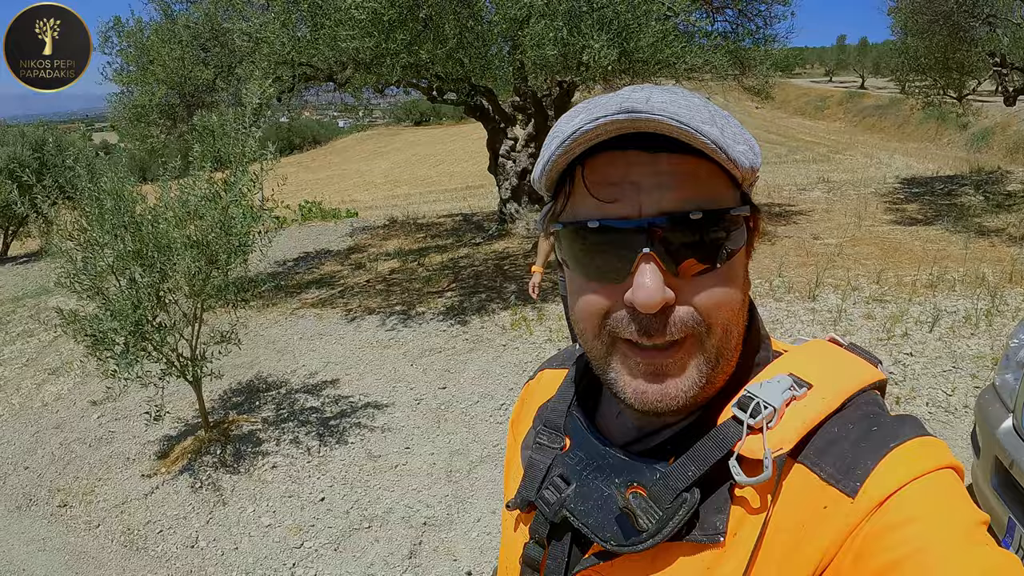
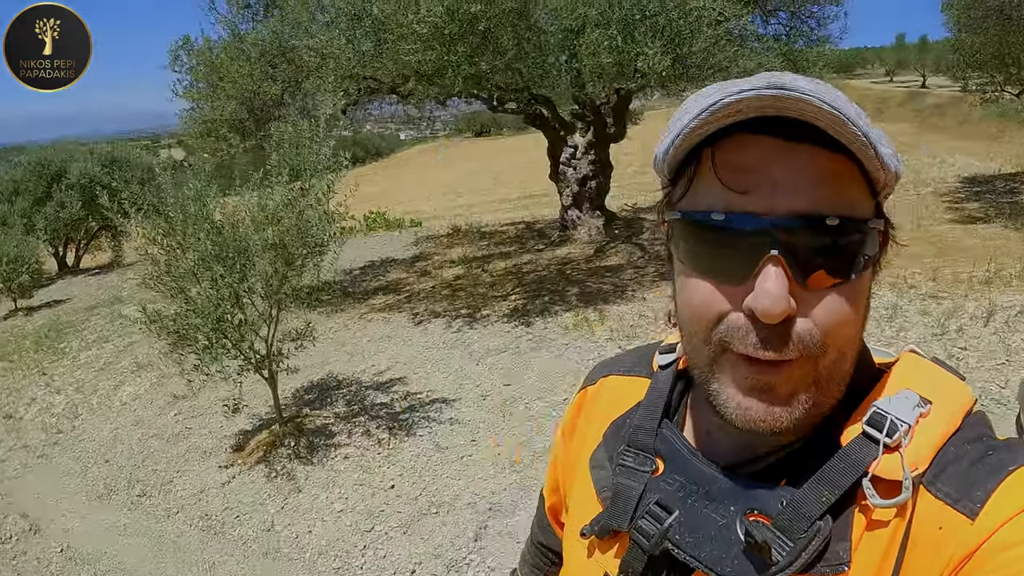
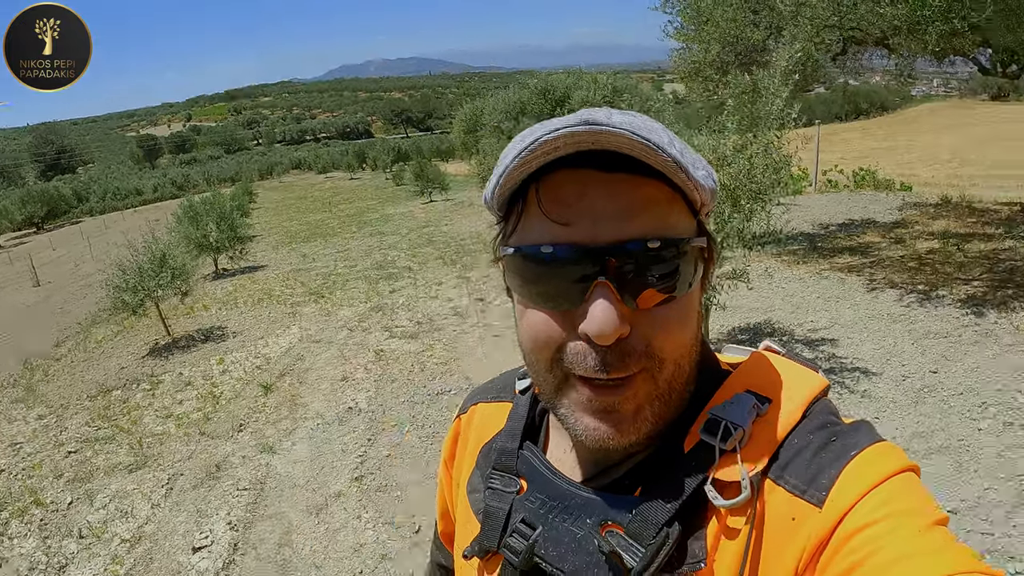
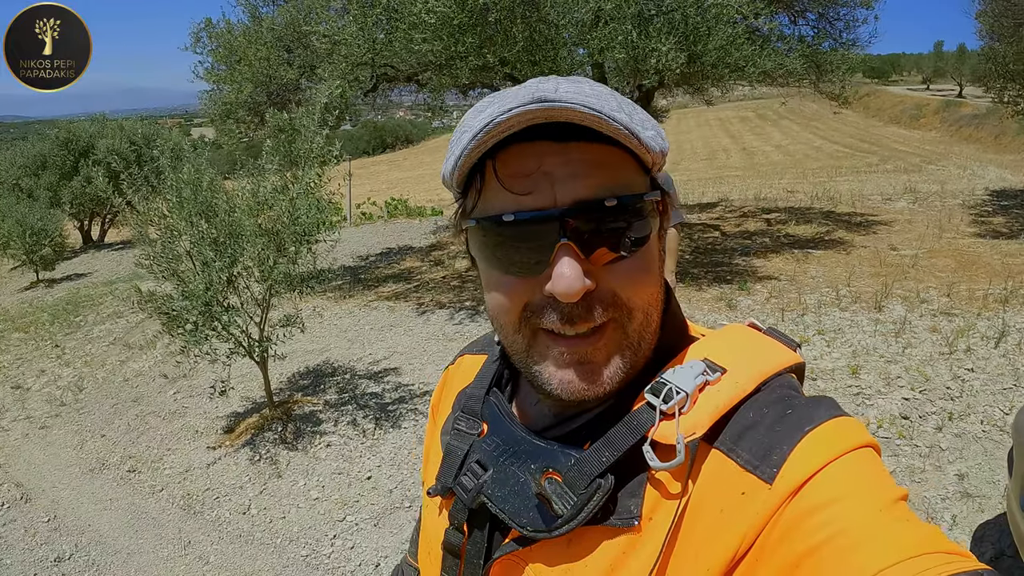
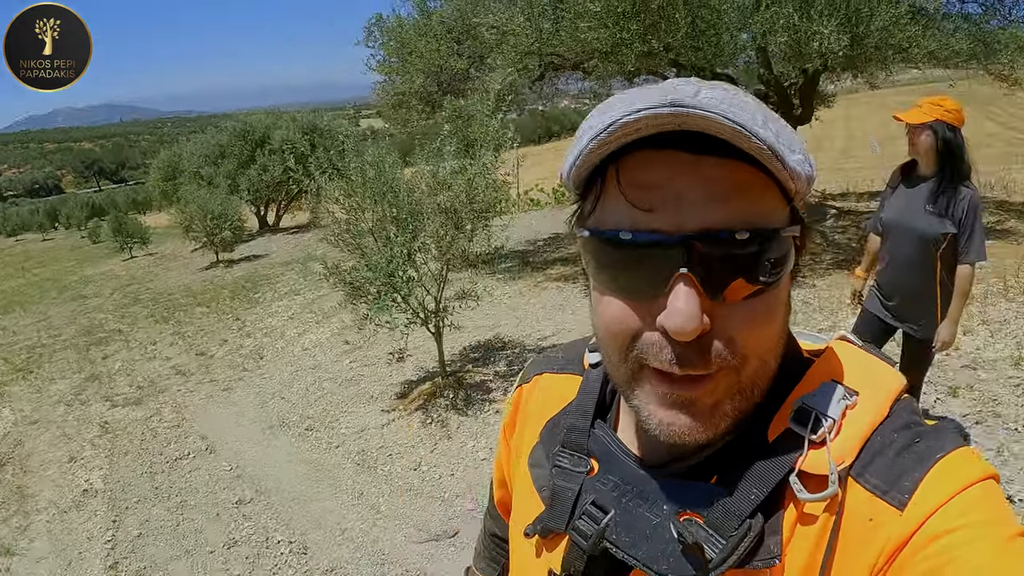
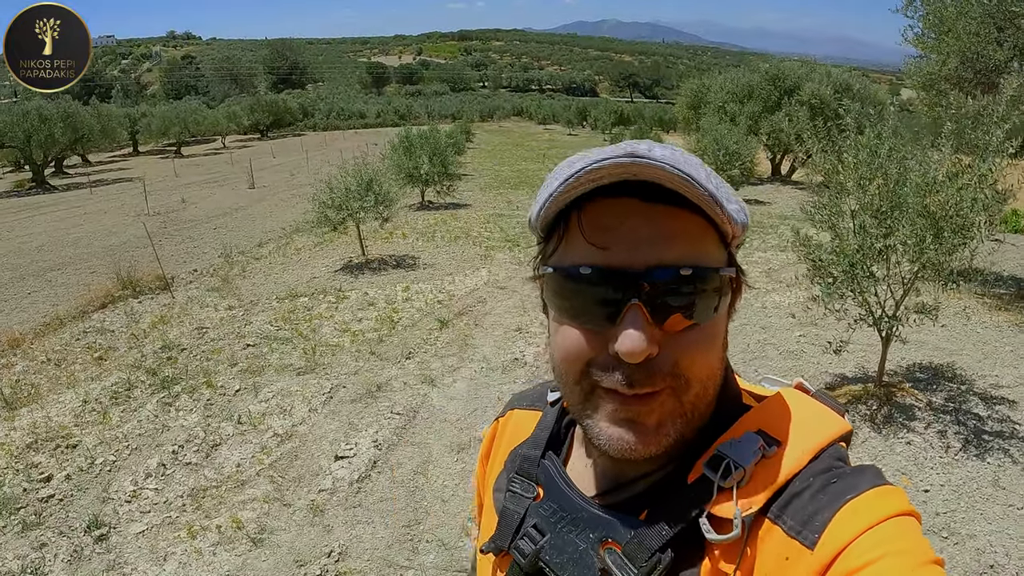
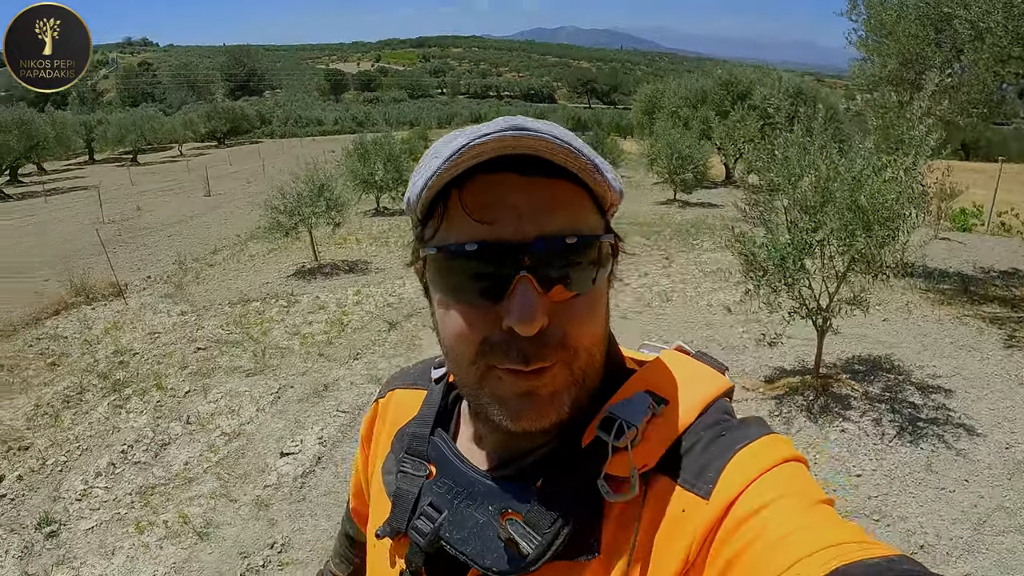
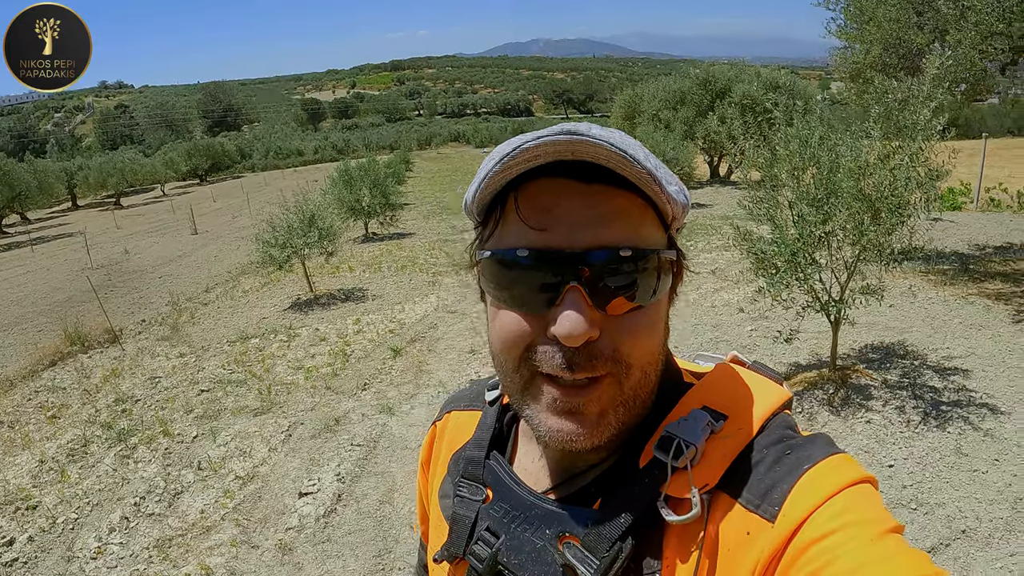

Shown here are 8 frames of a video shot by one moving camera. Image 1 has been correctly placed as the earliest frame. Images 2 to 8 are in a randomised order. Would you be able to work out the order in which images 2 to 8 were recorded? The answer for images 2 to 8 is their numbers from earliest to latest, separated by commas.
4, 7, 6, 8, 3, 5, 2
